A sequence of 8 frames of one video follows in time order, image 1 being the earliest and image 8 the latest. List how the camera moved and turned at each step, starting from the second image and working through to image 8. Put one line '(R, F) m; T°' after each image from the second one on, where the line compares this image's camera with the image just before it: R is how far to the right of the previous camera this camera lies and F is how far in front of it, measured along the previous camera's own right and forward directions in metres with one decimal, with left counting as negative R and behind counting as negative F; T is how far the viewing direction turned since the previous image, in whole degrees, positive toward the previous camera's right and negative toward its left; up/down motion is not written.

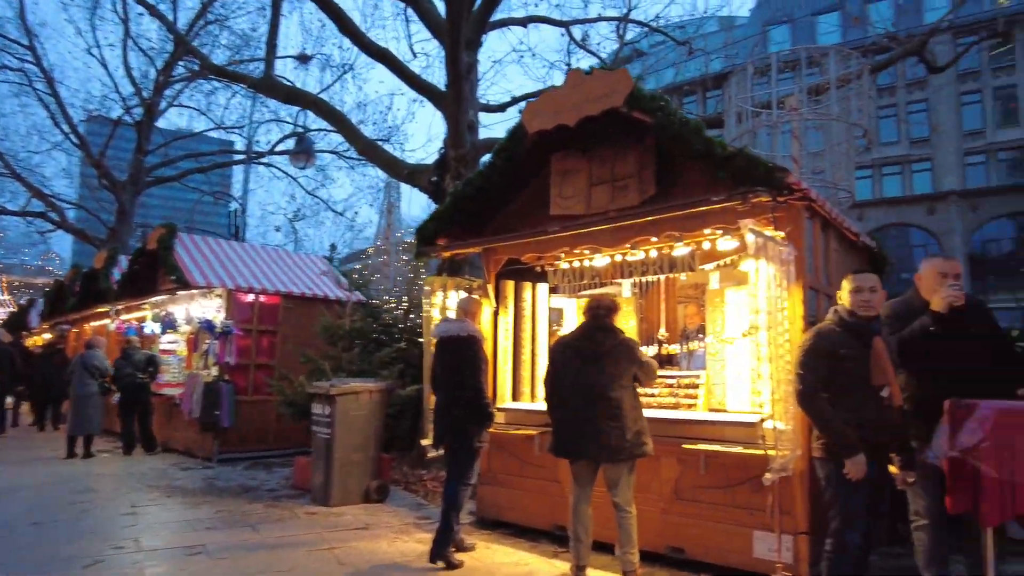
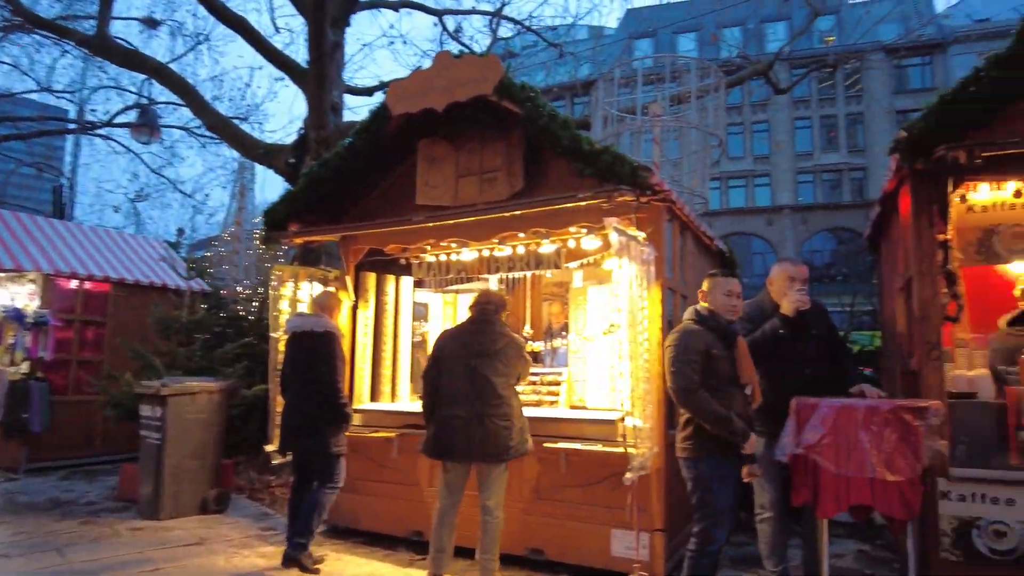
(+0.1, +0.2) m; +12°
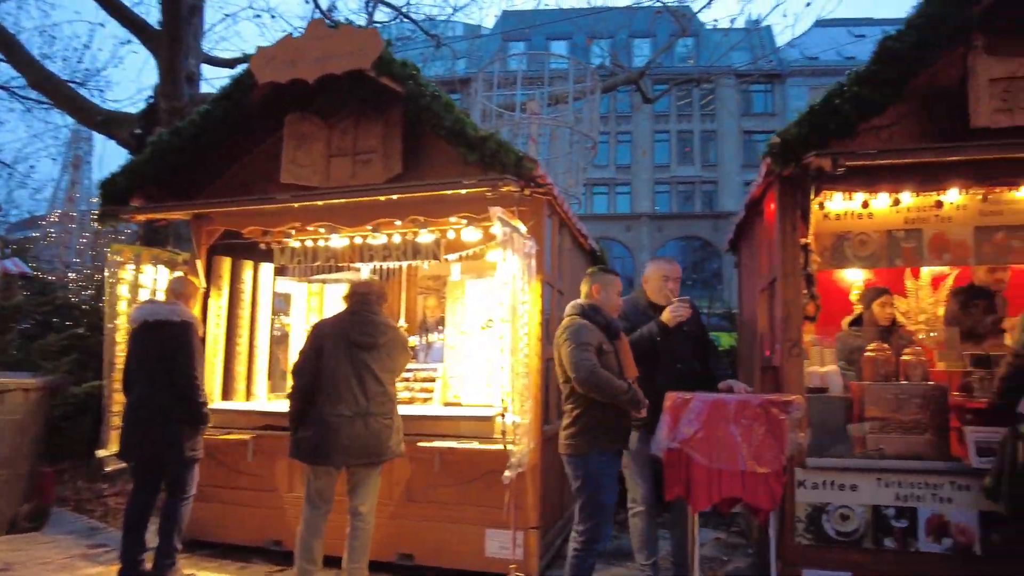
(-0.1, +0.2) m; +11°
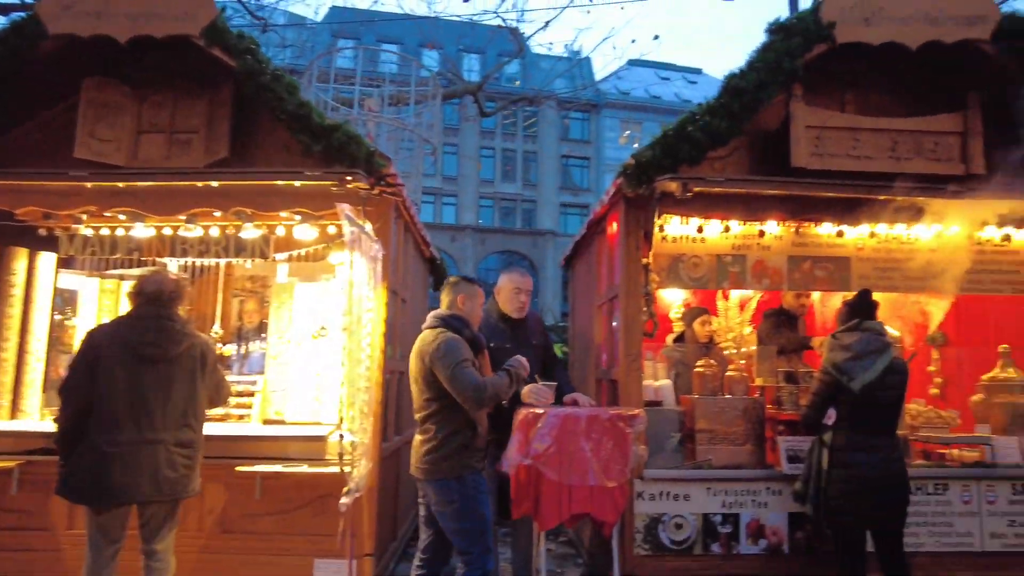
(-0.2, +0.2) m; +16°
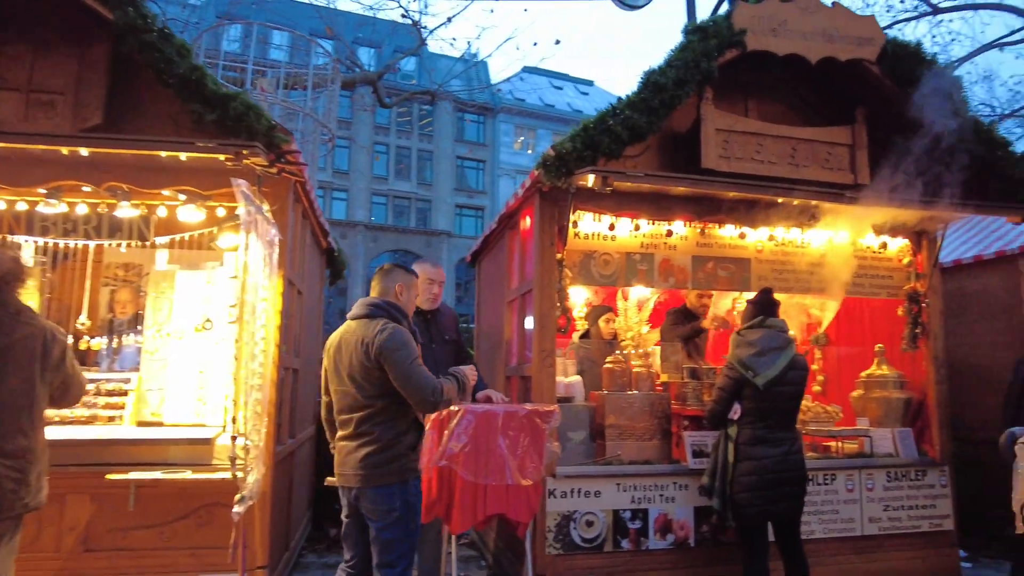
(-0.1, +0.2) m; +10°
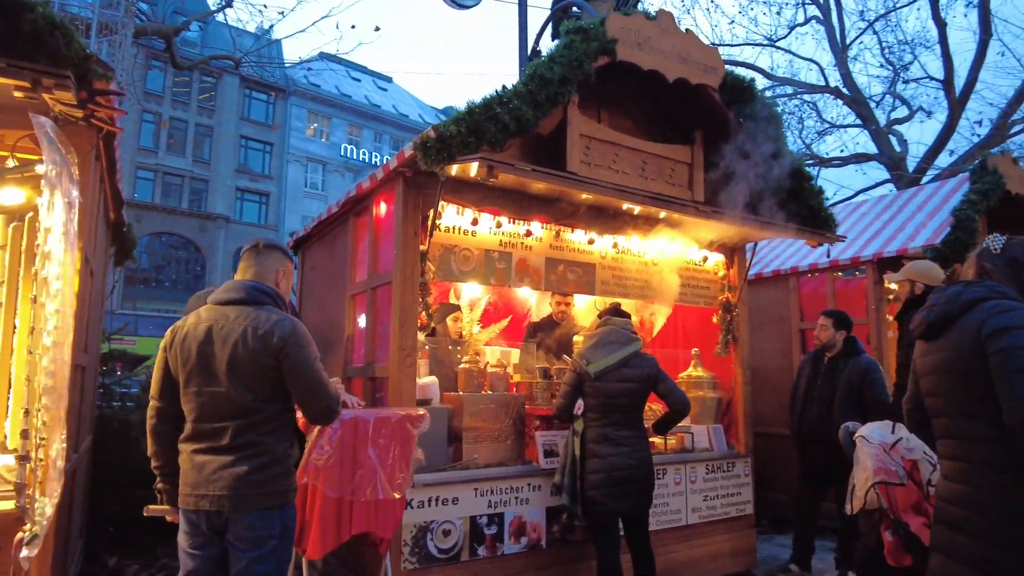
(-0.5, +0.3) m; +19°
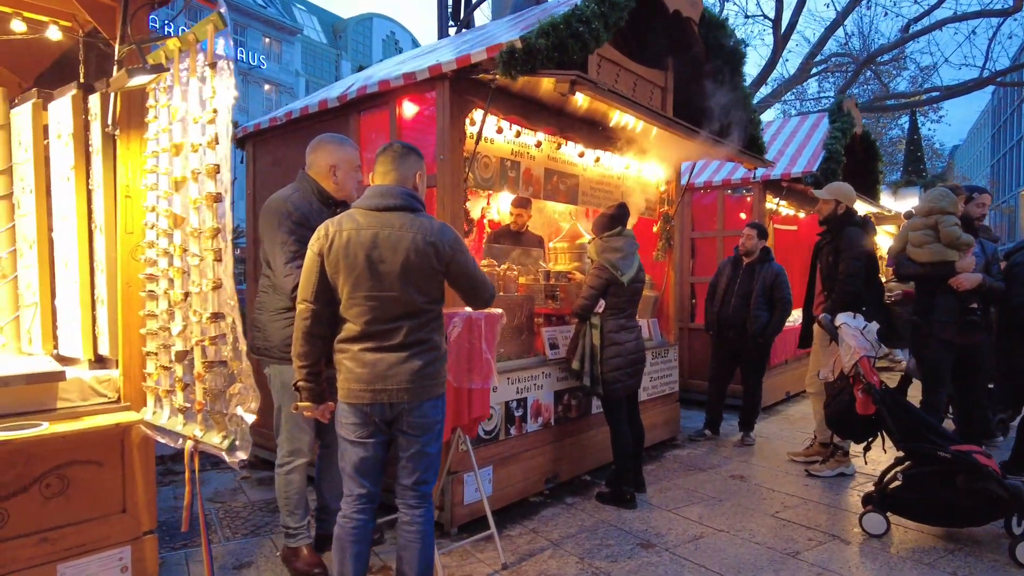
(-1.5, -0.1) m; +18°
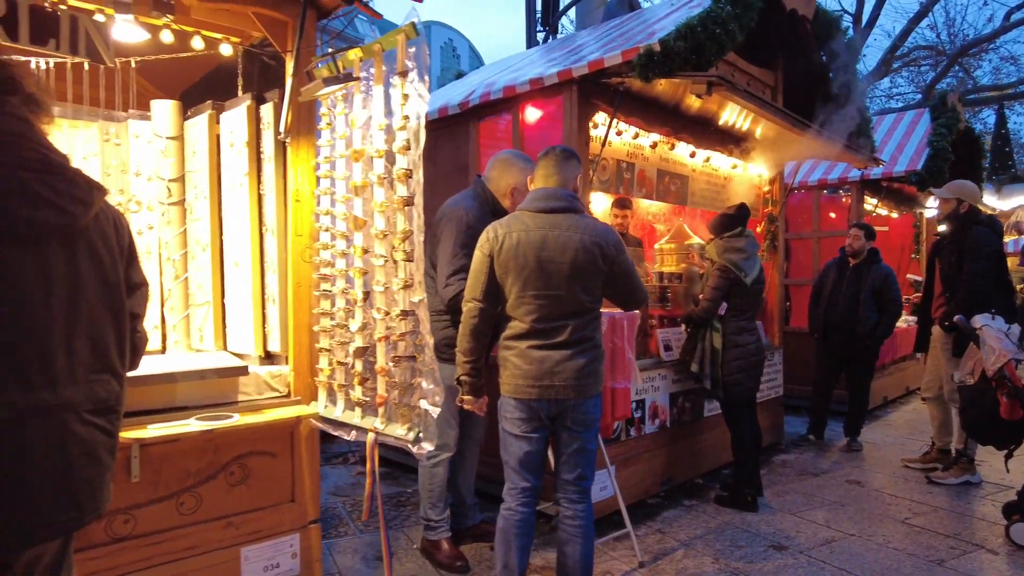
(-0.5, -0.1) m; -4°
